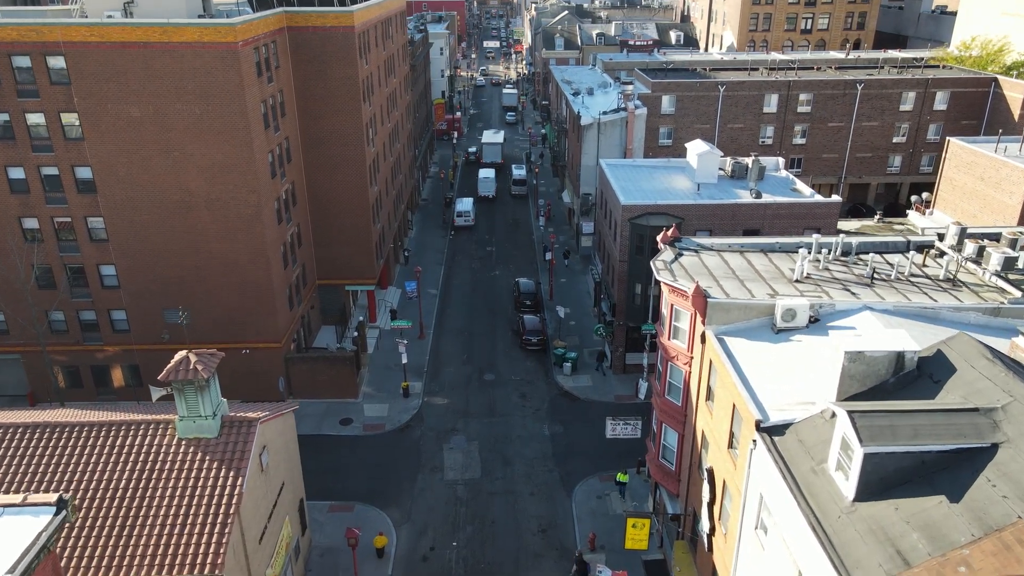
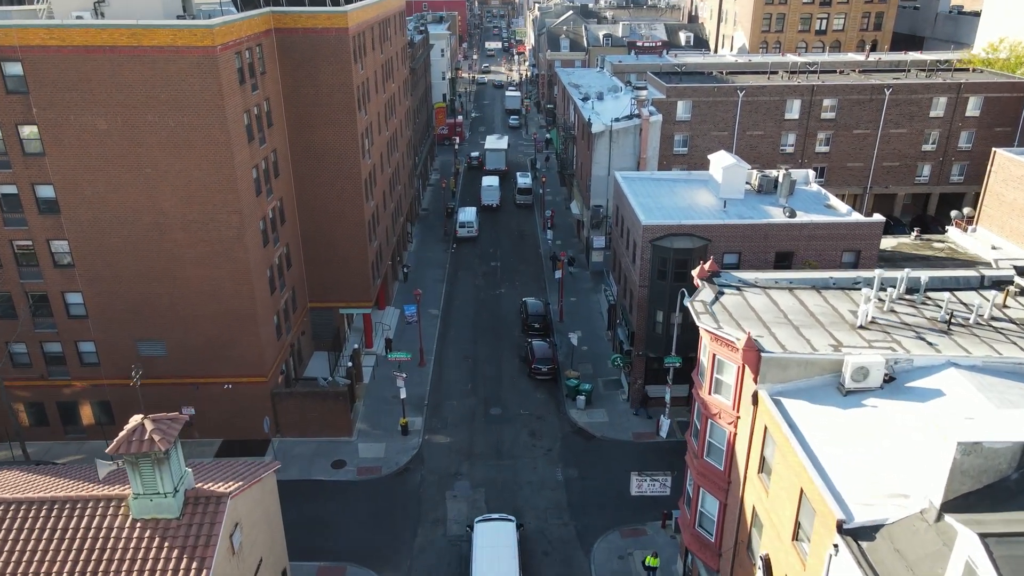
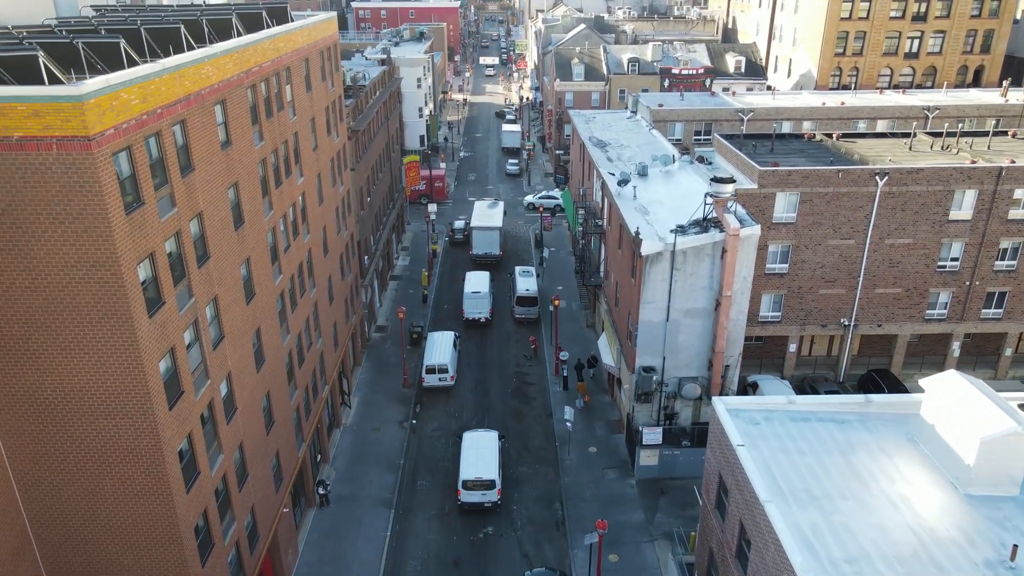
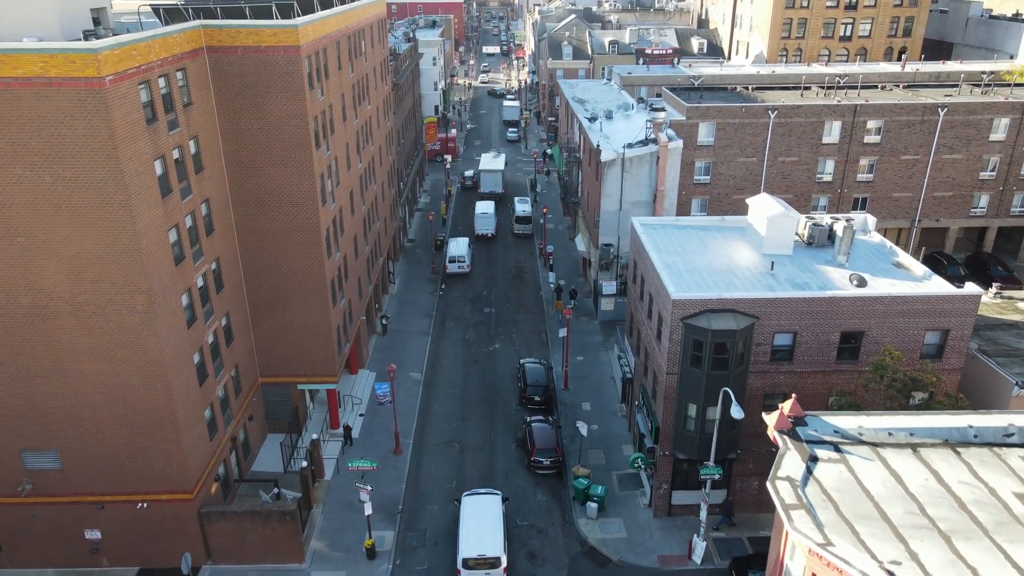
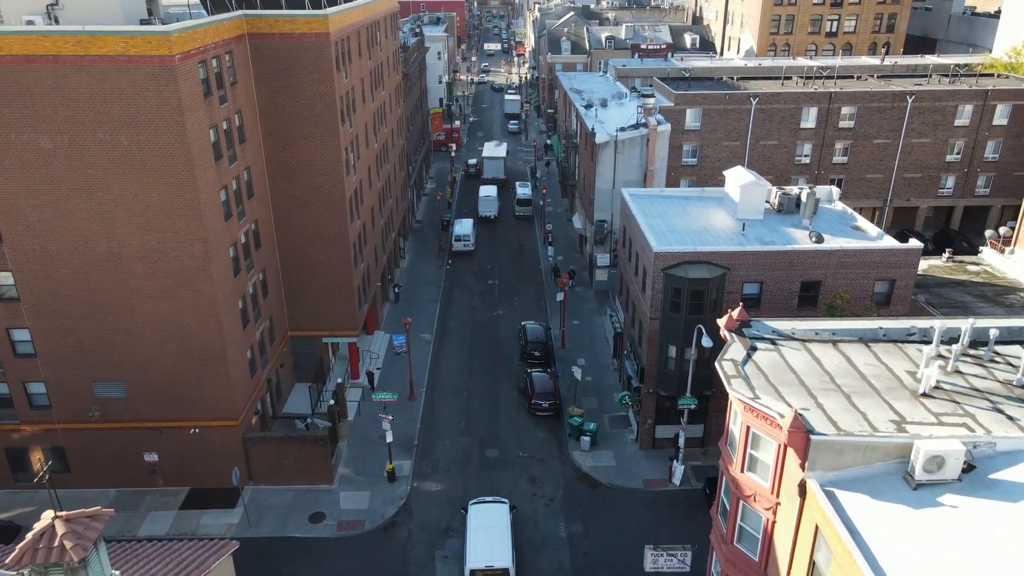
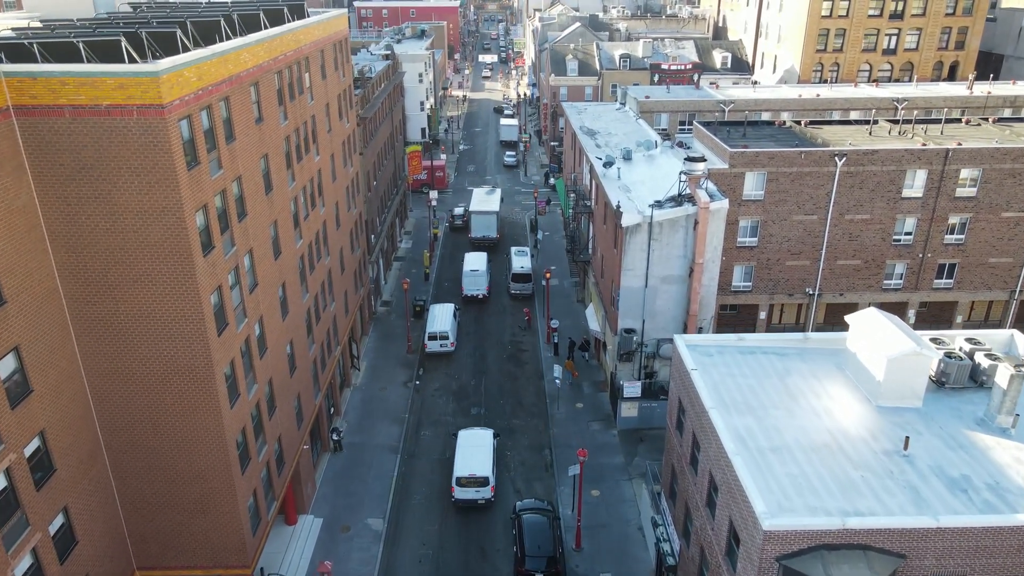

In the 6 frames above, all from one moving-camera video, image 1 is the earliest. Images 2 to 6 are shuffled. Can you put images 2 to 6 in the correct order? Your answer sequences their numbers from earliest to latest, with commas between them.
2, 5, 4, 6, 3
